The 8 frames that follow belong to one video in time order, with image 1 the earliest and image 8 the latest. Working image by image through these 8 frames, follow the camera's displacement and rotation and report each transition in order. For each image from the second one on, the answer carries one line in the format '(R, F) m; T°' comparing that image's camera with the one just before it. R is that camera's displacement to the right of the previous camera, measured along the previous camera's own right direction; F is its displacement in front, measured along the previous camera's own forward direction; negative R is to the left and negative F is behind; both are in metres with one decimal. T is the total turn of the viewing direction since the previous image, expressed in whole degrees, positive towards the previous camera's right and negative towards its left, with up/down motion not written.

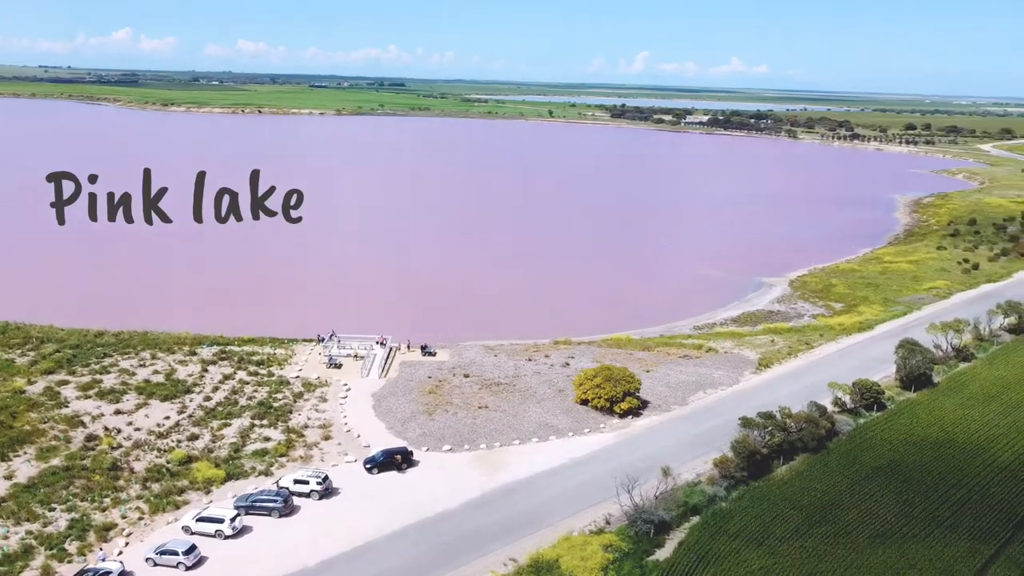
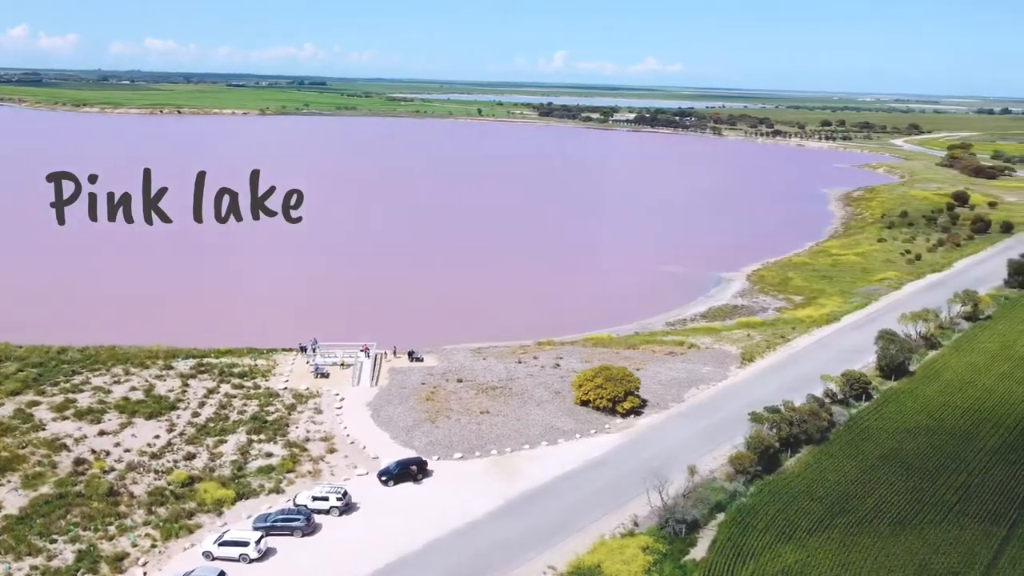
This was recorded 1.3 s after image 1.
(-2.4, +0.4) m; +5°
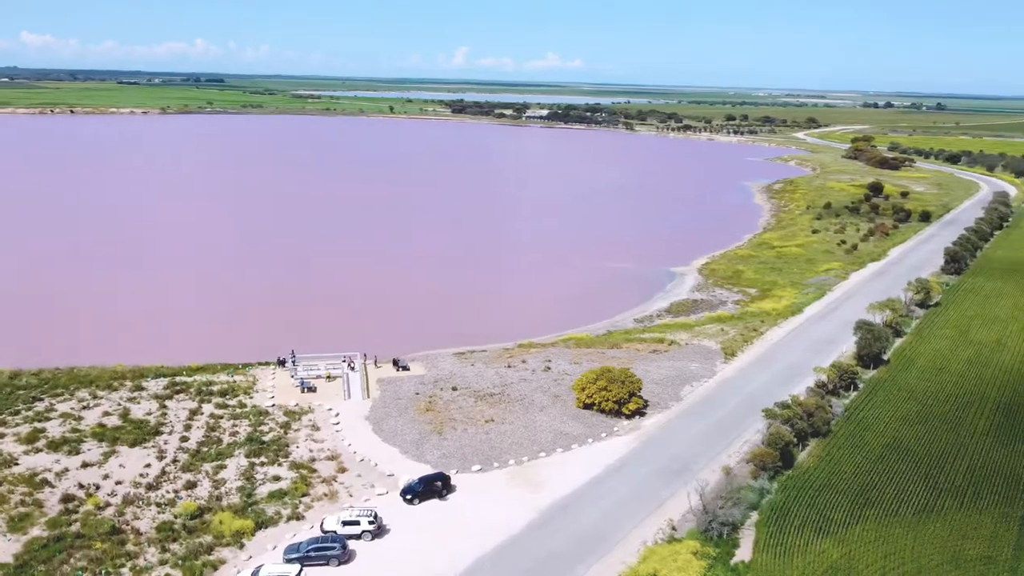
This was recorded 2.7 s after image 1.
(-2.9, +0.8) m; +6°
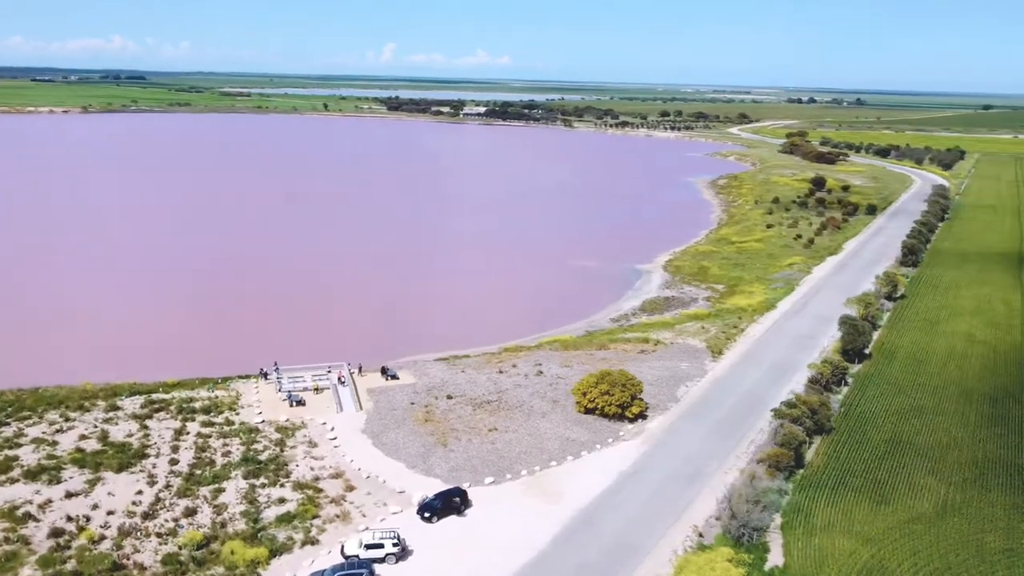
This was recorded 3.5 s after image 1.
(-2.0, +0.7) m; +5°
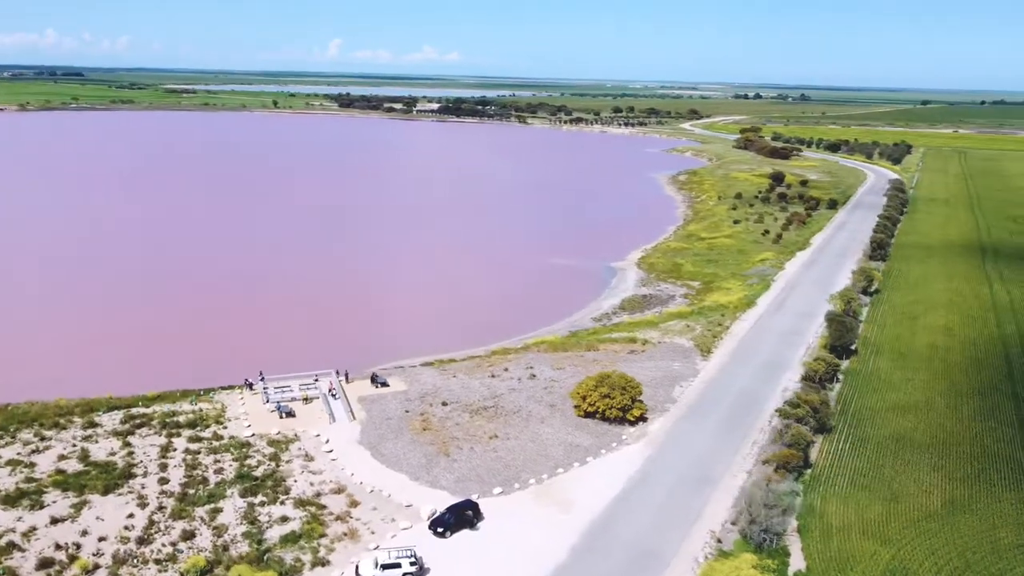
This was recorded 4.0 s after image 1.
(-1.4, +0.6) m; +3°
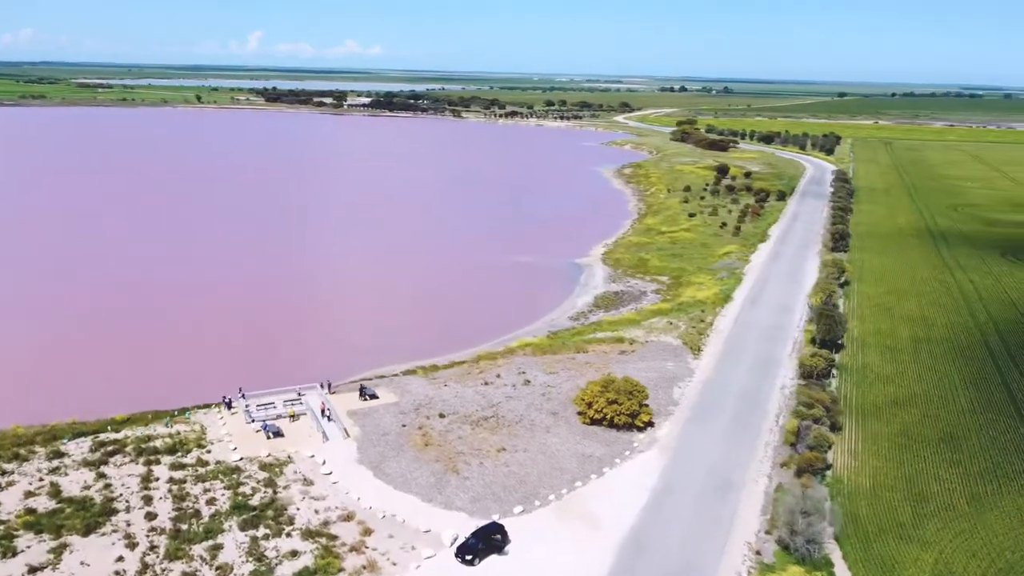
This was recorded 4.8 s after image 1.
(-2.1, +1.4) m; +5°
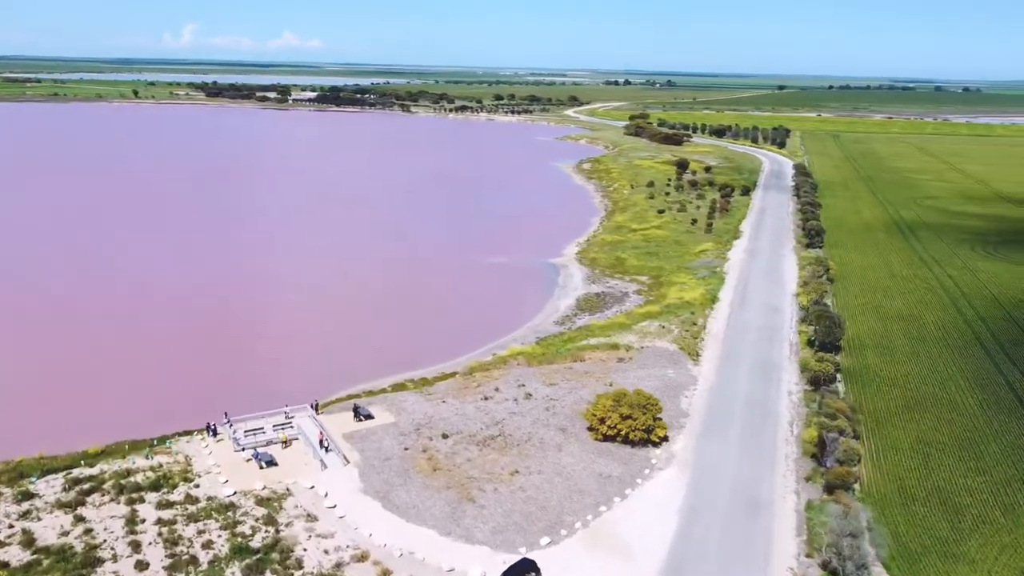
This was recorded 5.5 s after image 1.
(-1.7, +1.5) m; +4°
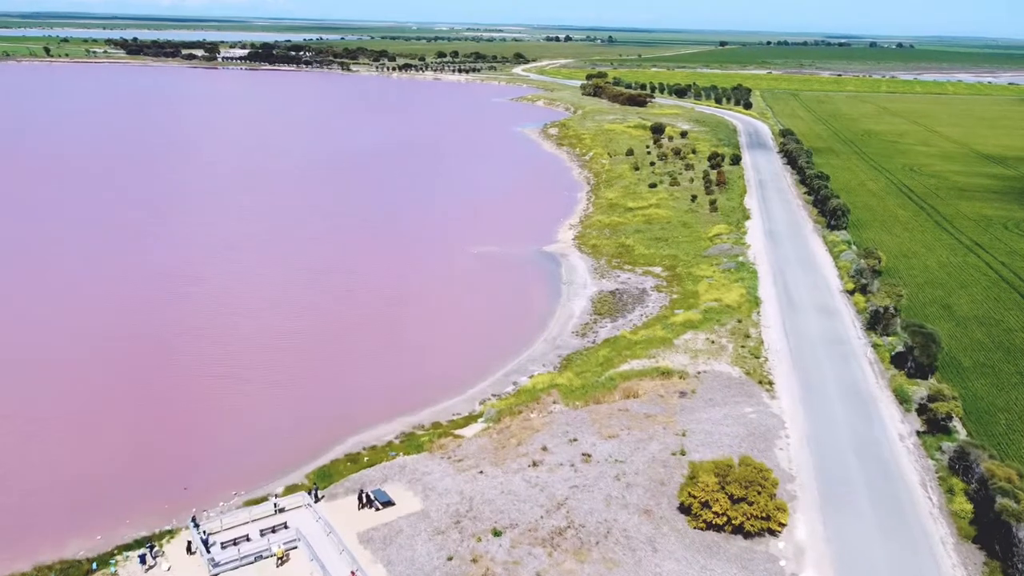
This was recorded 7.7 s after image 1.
(-2.8, +6.3) m; +4°
